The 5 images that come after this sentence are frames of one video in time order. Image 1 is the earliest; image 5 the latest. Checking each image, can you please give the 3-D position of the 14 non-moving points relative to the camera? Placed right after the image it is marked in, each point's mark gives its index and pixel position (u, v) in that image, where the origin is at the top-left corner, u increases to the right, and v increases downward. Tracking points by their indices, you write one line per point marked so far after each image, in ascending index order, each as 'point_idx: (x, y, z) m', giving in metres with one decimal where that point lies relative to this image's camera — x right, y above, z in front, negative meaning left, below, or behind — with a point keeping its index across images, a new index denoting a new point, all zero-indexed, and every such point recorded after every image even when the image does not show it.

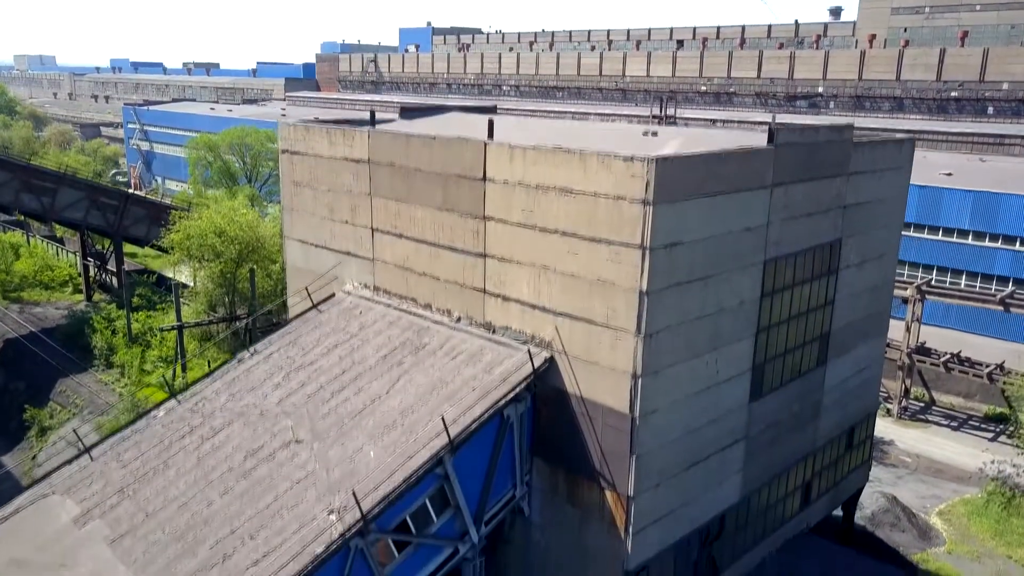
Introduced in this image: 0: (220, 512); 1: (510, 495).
0: (-5.9, -4.5, +14.4) m
1: (0.0, -4.9, +16.8) m
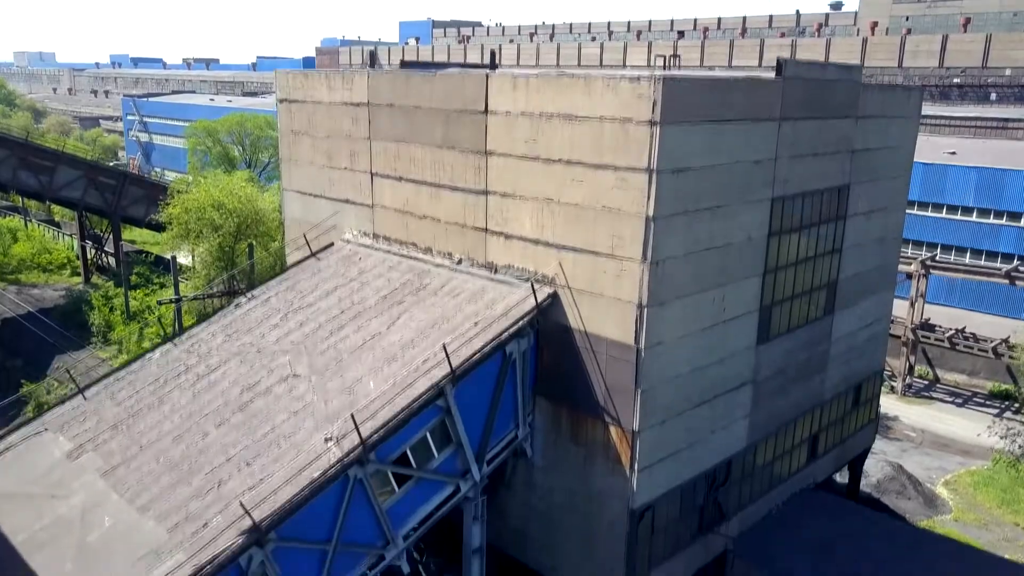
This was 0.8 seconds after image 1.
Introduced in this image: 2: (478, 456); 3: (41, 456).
0: (-5.9, -3.0, +14.1) m
1: (0.0, -3.4, +16.5) m
2: (-0.7, -3.7, +15.6) m
3: (-9.9, -3.5, +15.0) m
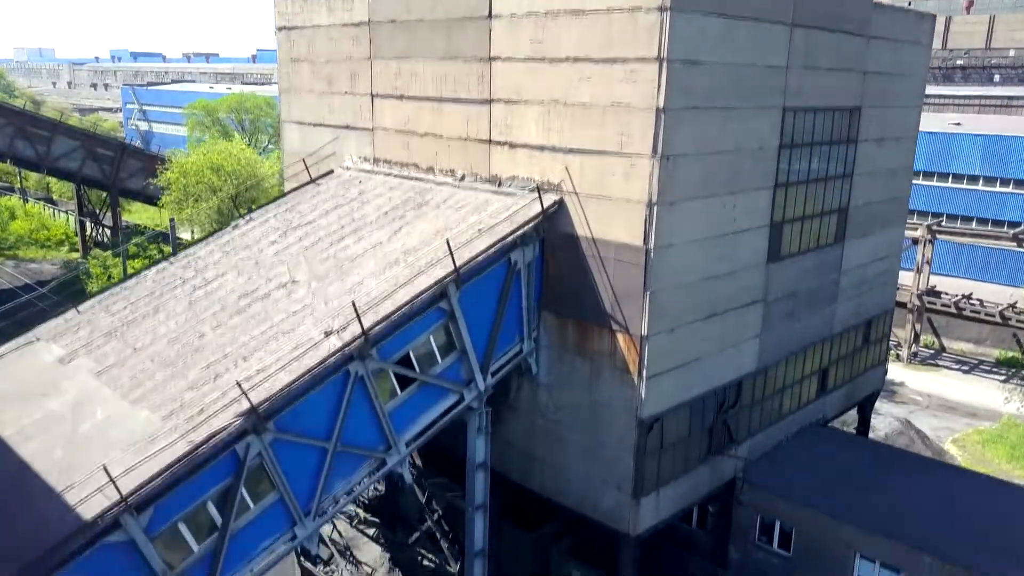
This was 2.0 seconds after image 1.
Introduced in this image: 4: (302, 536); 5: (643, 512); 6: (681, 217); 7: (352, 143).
0: (-5.7, -1.0, +13.6) m
1: (+0.1, -1.4, +16.0) m
2: (-0.6, -1.7, +15.2) m
3: (-9.8, -1.5, +14.6) m
4: (-3.8, -4.5, +13.0) m
5: (+2.8, -4.9, +15.6) m
6: (+3.4, +1.5, +14.6) m
7: (-4.5, +4.0, +19.9) m
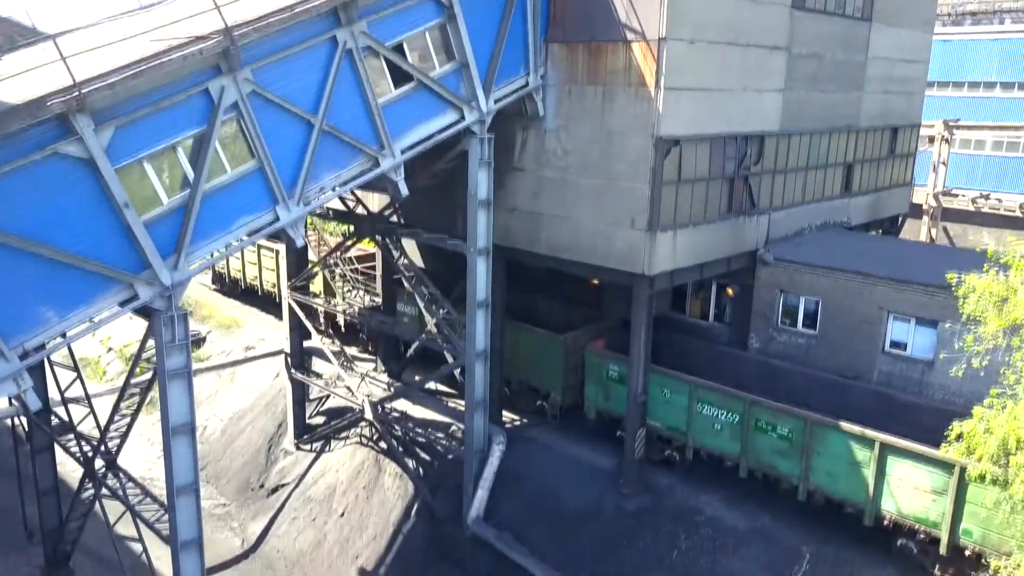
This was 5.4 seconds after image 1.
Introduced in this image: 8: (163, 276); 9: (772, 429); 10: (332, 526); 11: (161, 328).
0: (-5.7, +4.6, +12.4) m
1: (+0.2, +4.3, +14.8) m
2: (-0.5, +4.0, +13.9) m
3: (-9.7, +4.1, +13.3) m
4: (-3.7, +1.1, +11.8) m
5: (+2.9, +0.8, +14.3) m
6: (+3.5, +7.1, +13.3) m
7: (-4.4, +9.7, +18.7) m
8: (-5.2, +0.2, +10.5) m
9: (+5.3, -2.9, +14.7) m
10: (-4.4, -5.8, +17.5) m
11: (-5.3, -0.6, +10.7) m
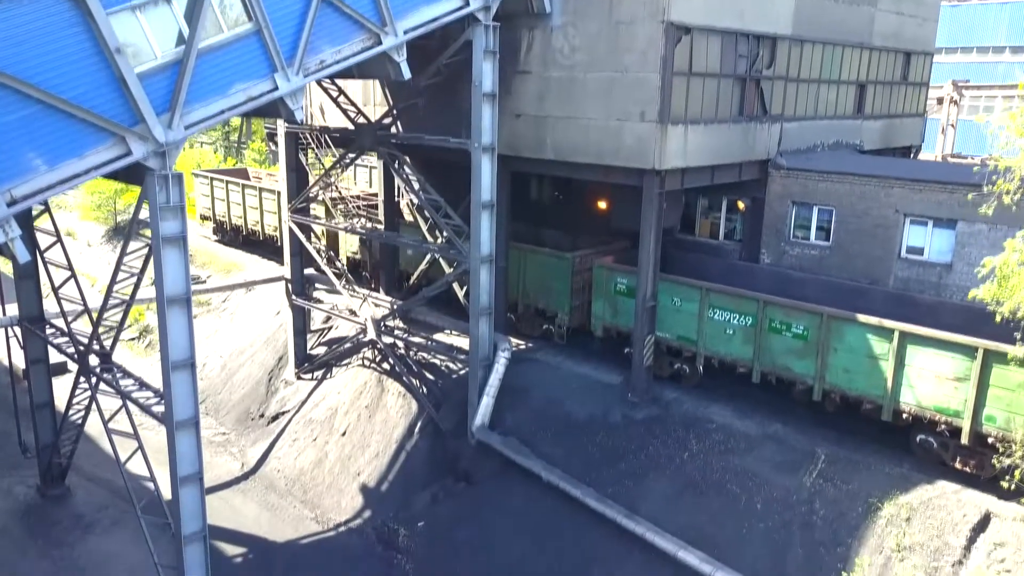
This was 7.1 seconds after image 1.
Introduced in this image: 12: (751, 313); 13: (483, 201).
0: (-5.6, +6.6, +12.0) m
1: (+0.3, +6.3, +14.3) m
2: (-0.4, +6.0, +13.5) m
3: (-9.6, +6.1, +13.0) m
4: (-3.6, +3.1, +11.4) m
5: (+3.1, +2.8, +13.9) m
6: (+3.6, +9.1, +12.9) m
7: (-4.3, +11.7, +18.3) m
8: (-5.0, +2.2, +10.1) m
9: (+5.4, -0.9, +14.3) m
10: (-4.3, -3.8, +17.1) m
11: (-5.2, +1.4, +10.3) m
12: (+4.8, -0.6, +14.7) m
13: (-0.6, +1.8, +14.3) m
